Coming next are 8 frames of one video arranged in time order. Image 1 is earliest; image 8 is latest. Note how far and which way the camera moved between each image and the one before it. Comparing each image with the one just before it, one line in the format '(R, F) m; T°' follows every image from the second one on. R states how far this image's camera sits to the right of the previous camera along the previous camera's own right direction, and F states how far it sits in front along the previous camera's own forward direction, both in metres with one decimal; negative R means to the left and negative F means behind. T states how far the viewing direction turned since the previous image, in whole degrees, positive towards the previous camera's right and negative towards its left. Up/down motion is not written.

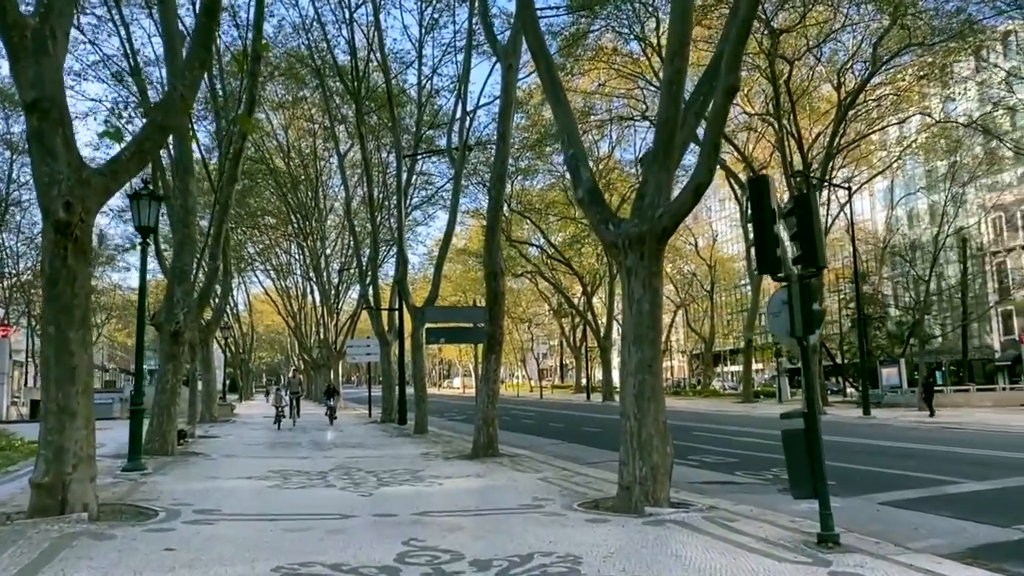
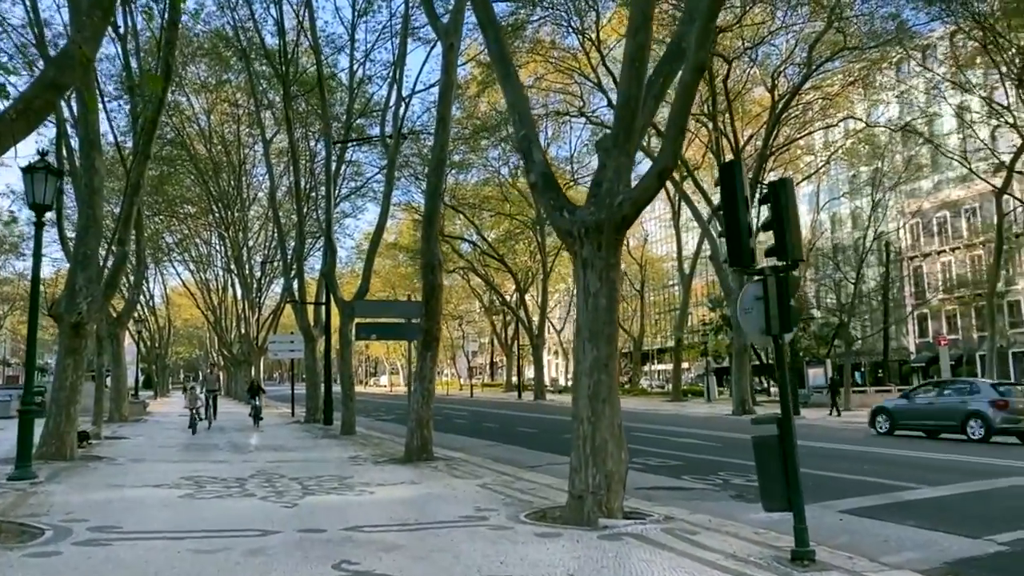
(-0.2, +0.8) m; +5°
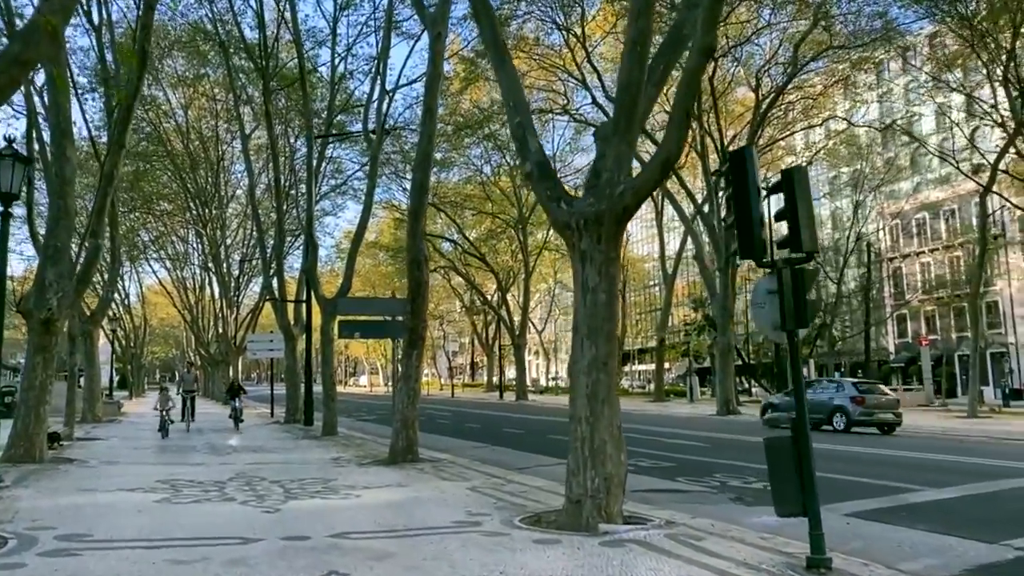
(-0.2, +0.4) m; +1°
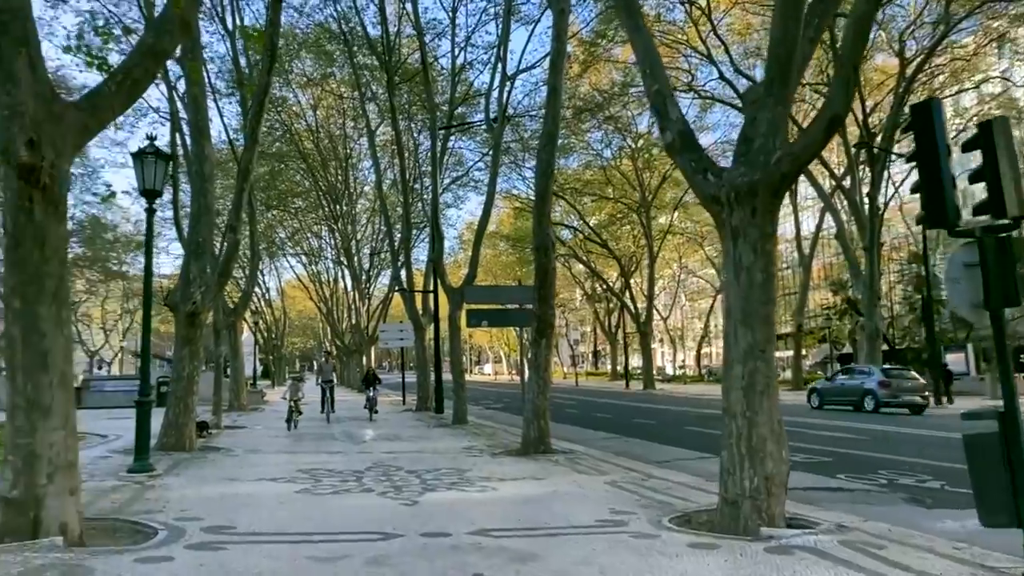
(-0.2, +0.5) m; -9°
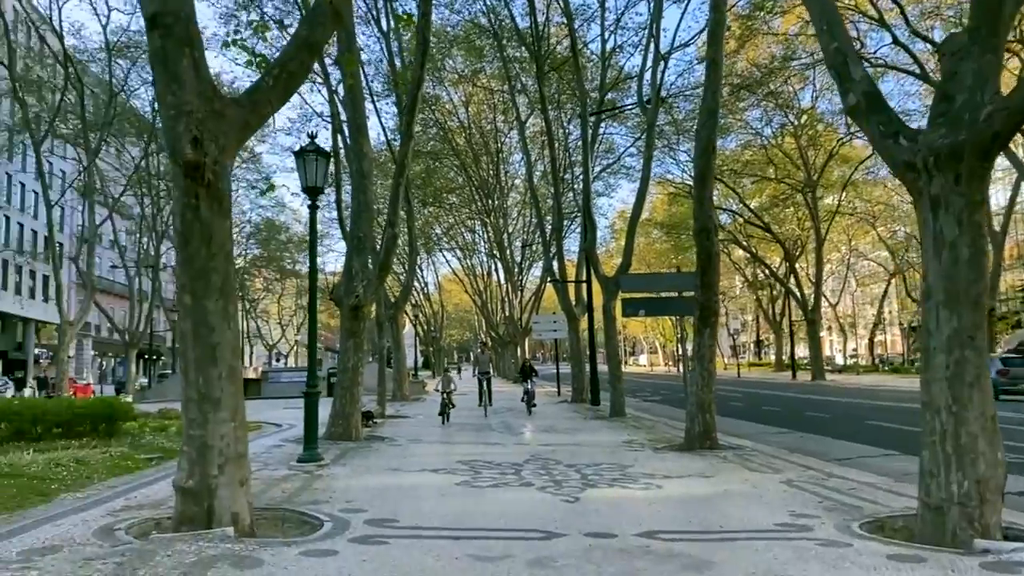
(-0.1, +0.4) m; -11°
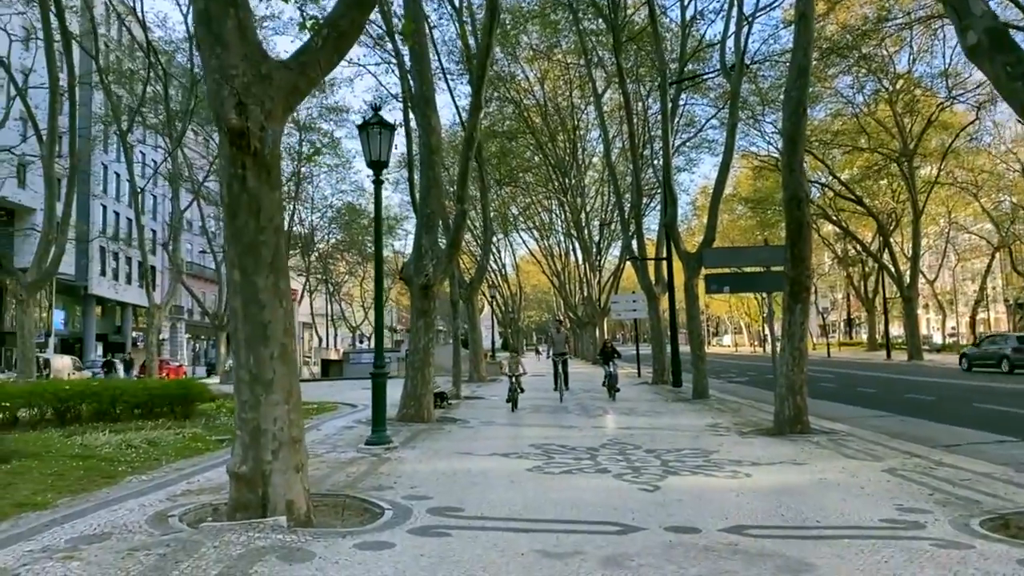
(+0.1, +0.6) m; -6°
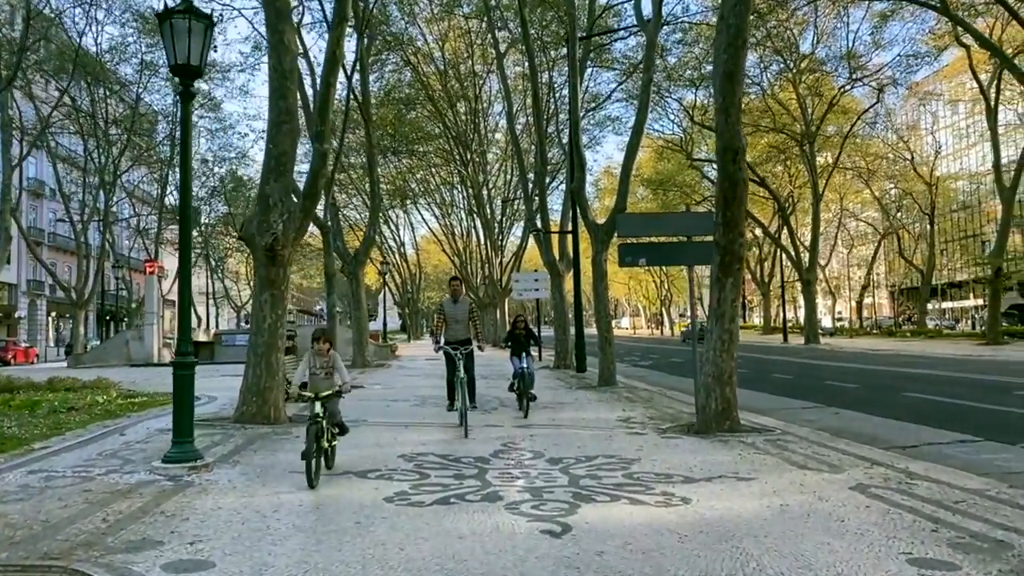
(+0.4, +2.5) m; +7°
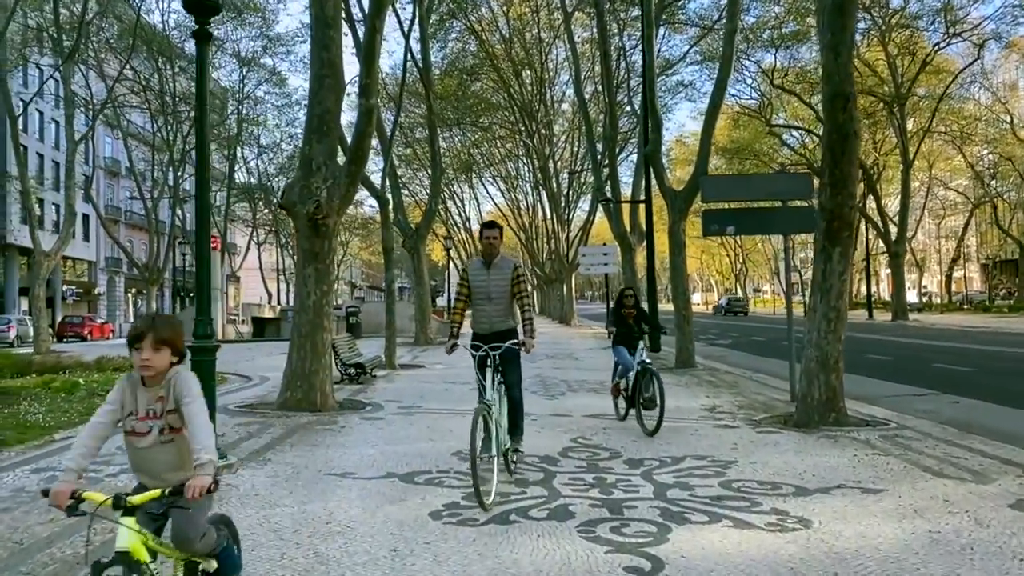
(0.0, +1.2) m; -5°
